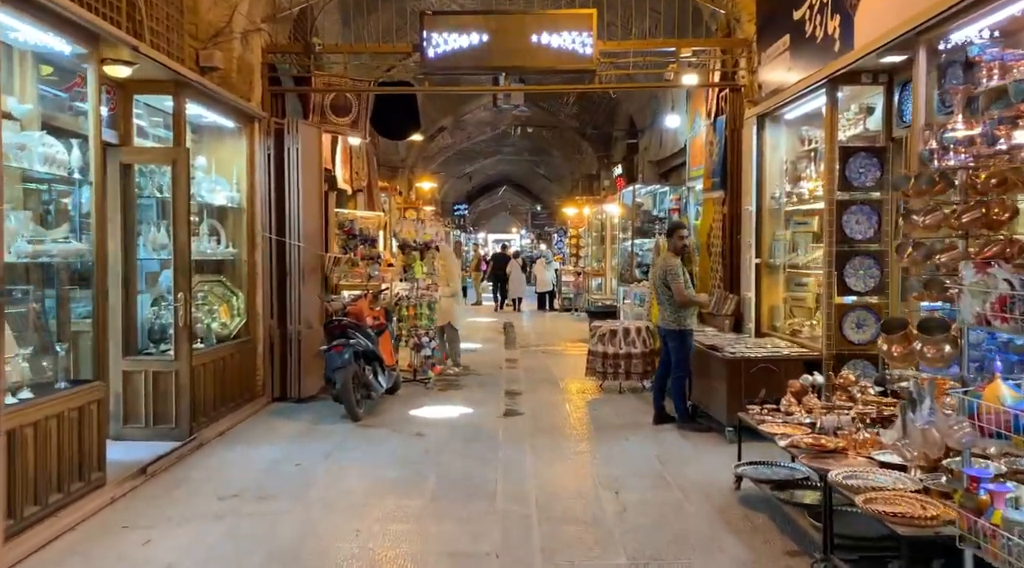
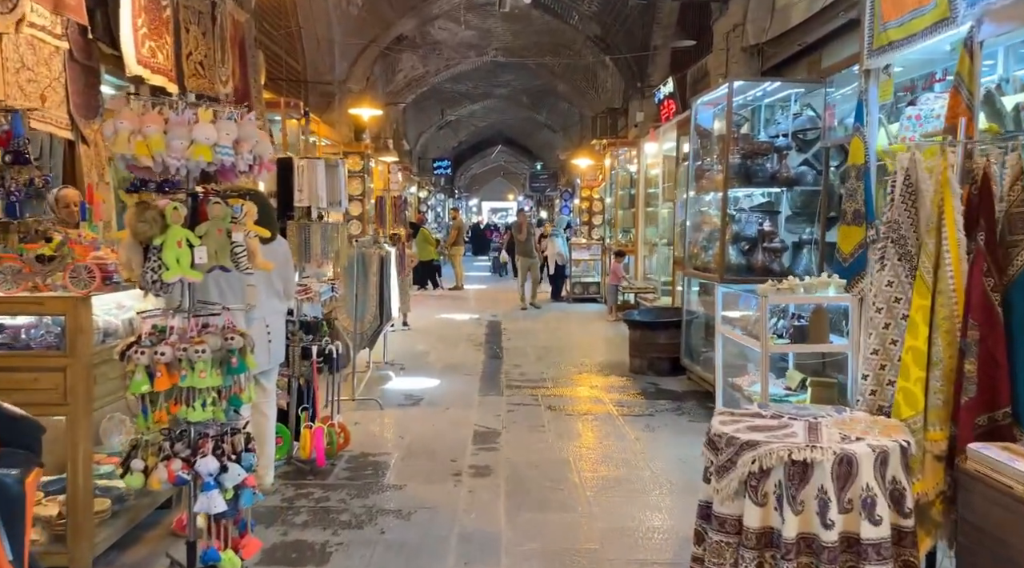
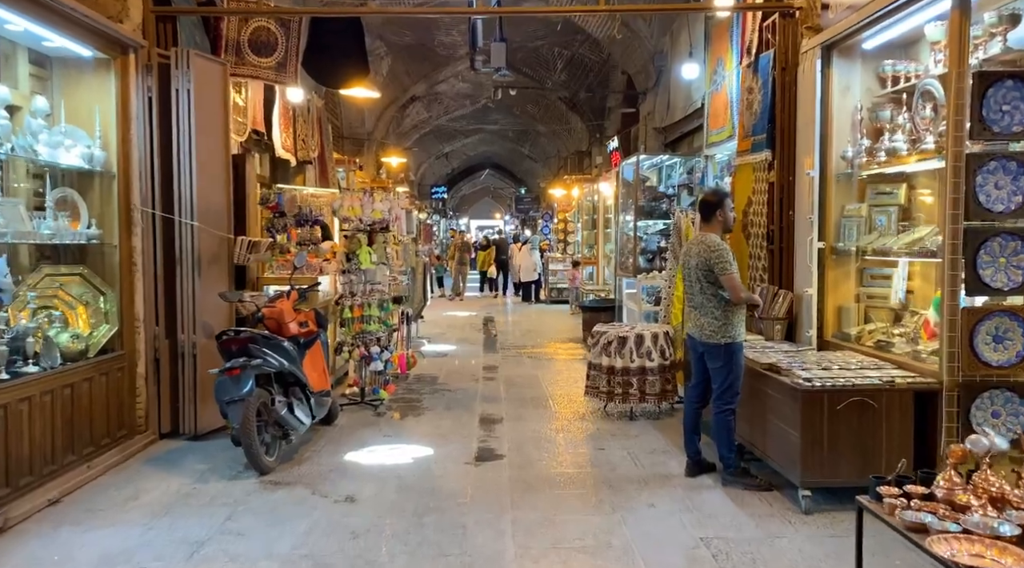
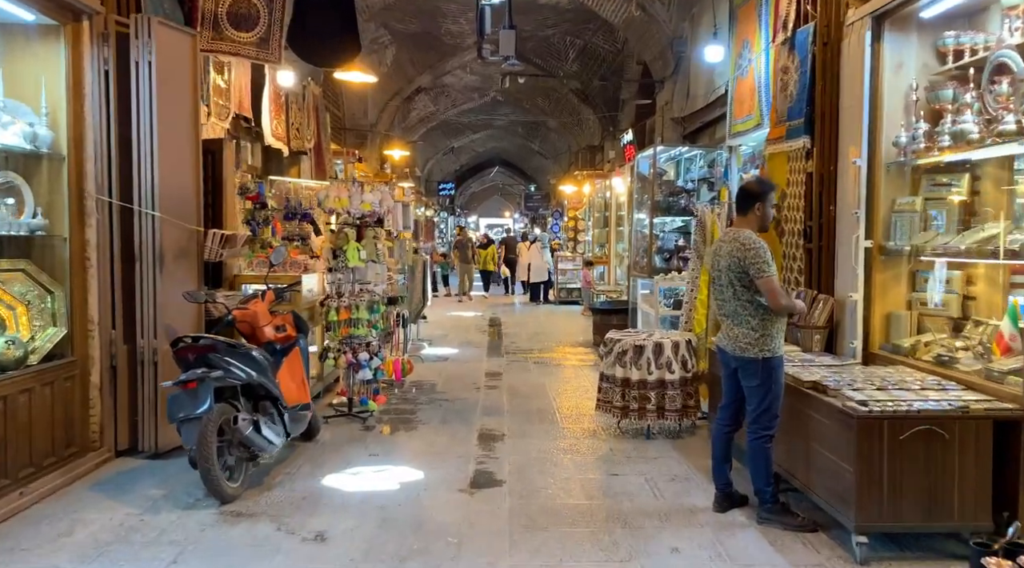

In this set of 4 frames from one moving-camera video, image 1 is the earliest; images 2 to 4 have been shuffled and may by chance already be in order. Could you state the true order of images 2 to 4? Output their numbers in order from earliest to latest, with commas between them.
3, 4, 2
